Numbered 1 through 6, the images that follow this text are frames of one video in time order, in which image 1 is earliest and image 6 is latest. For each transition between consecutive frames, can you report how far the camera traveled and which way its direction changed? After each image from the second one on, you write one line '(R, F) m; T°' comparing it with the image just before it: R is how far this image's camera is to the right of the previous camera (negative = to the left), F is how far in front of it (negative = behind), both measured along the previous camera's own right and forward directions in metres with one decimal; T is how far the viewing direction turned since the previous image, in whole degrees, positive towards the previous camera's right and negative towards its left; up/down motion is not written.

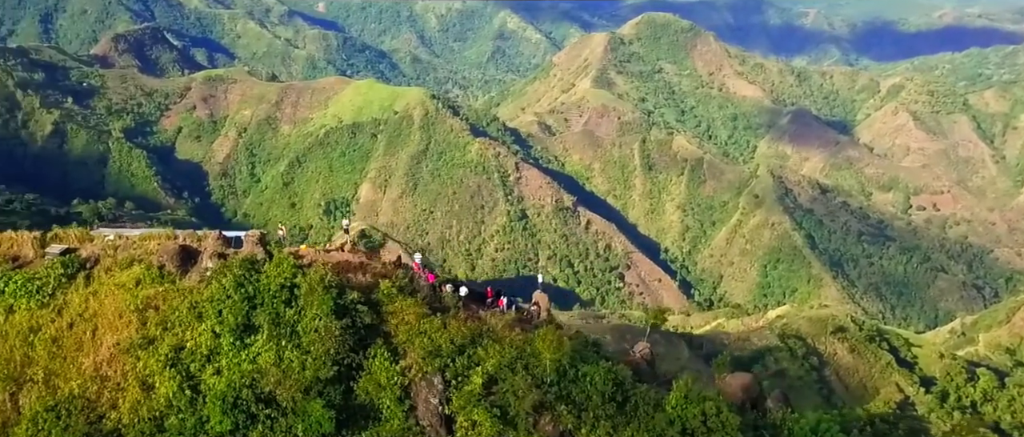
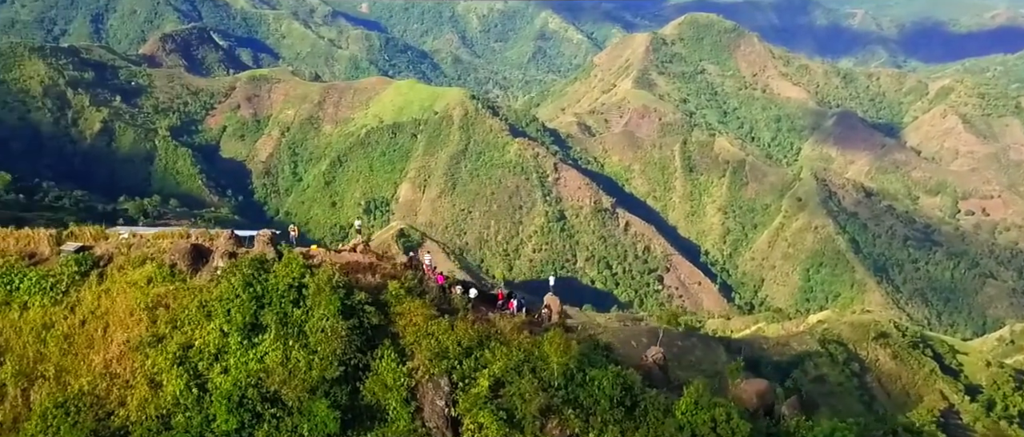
(+0.5, +0.1) m; -2°
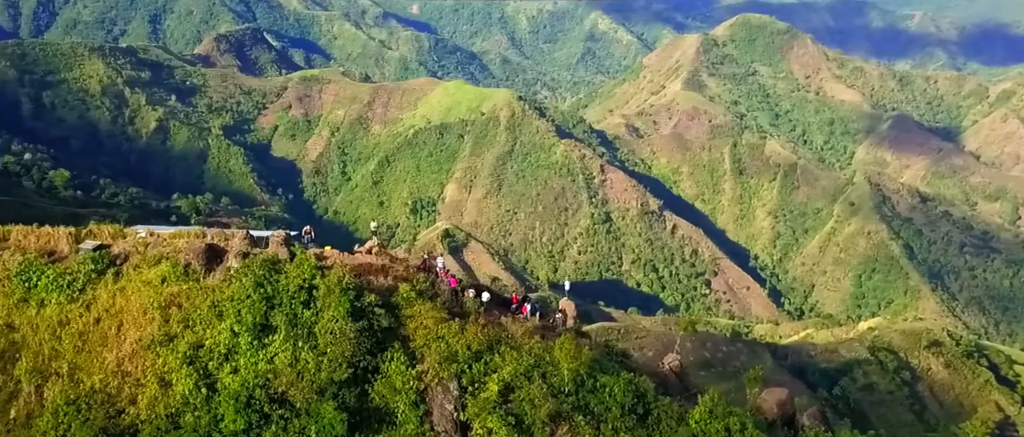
(+0.5, +0.2) m; -2°
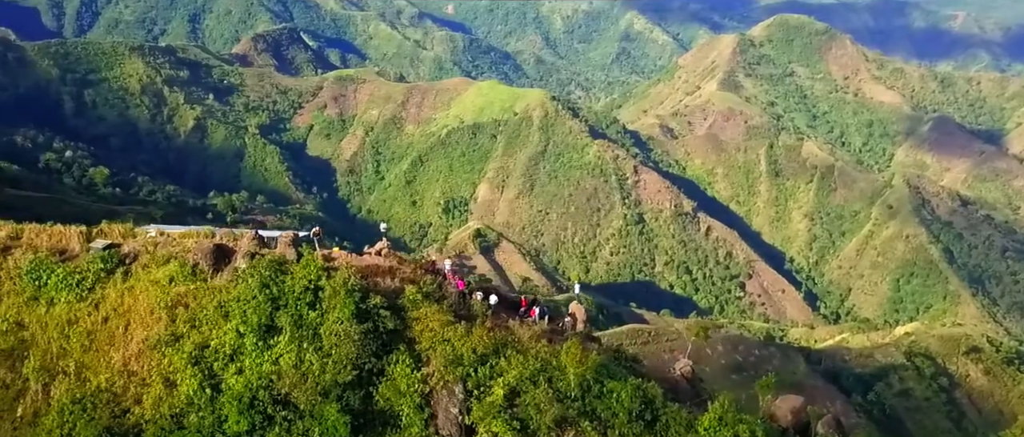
(+0.4, +0.2) m; -2°
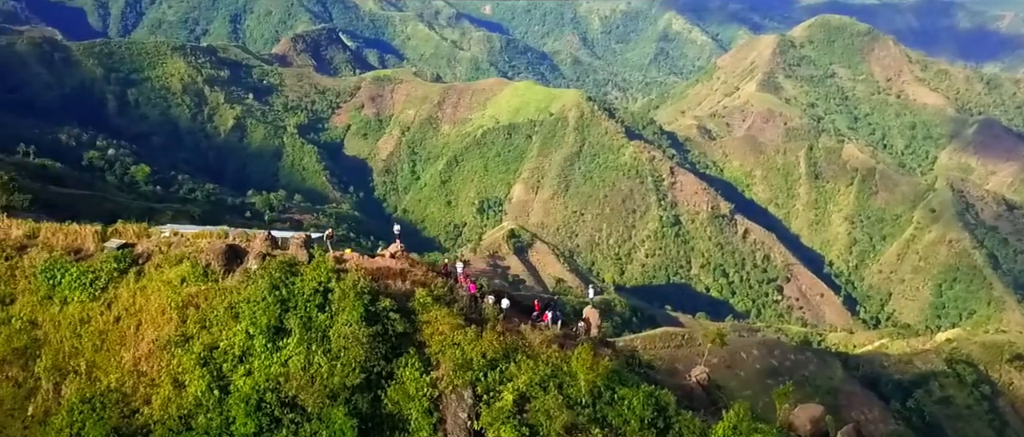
(+0.3, +0.3) m; -2°
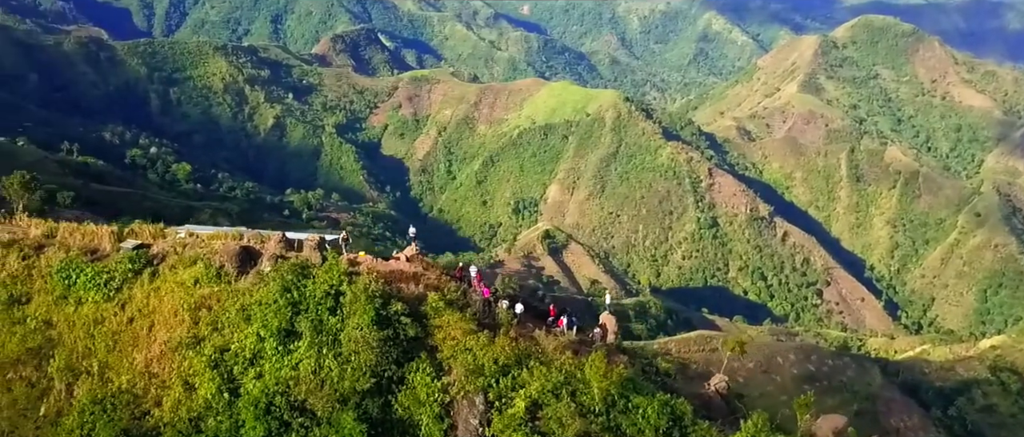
(+0.3, +0.3) m; -2°
